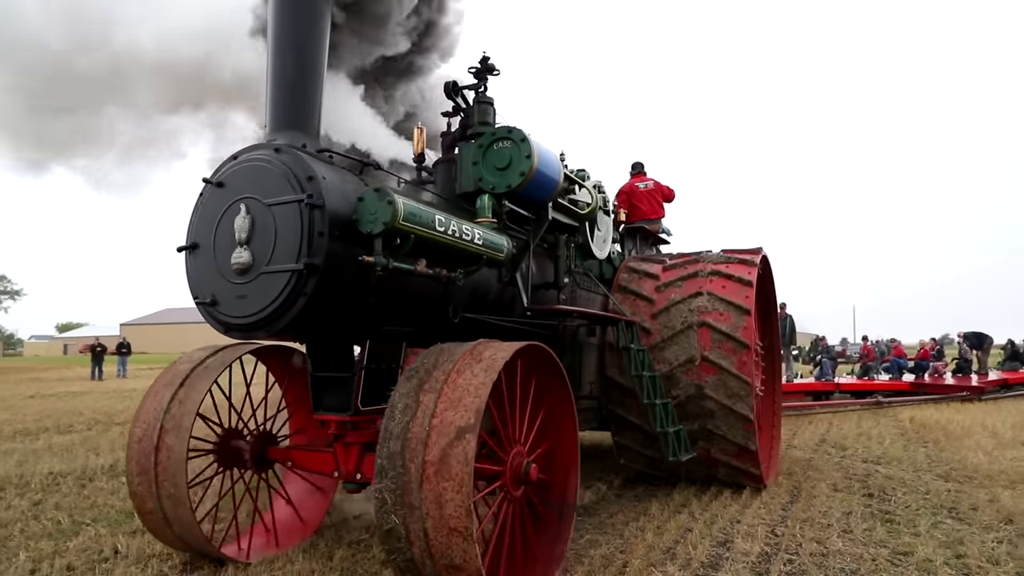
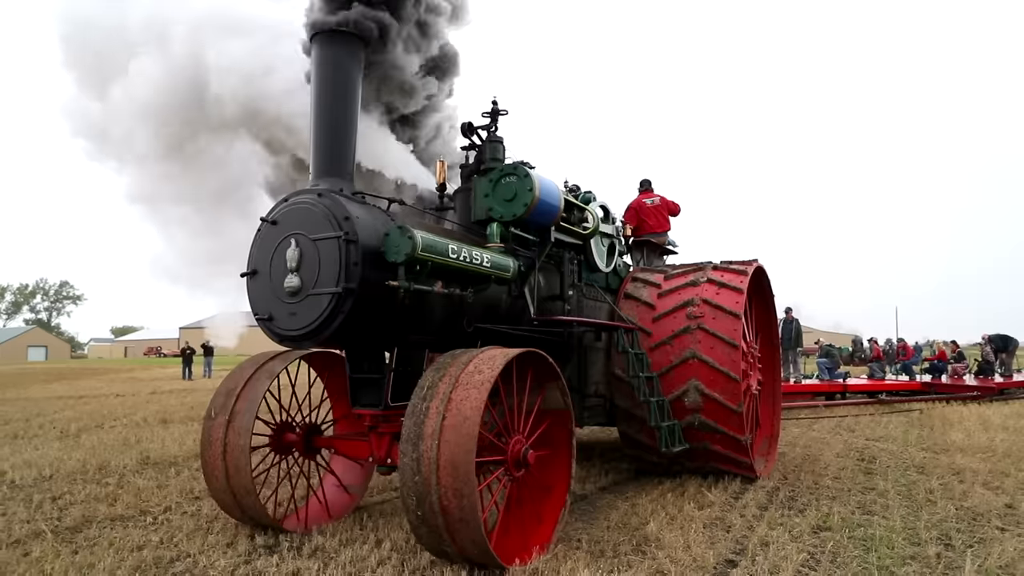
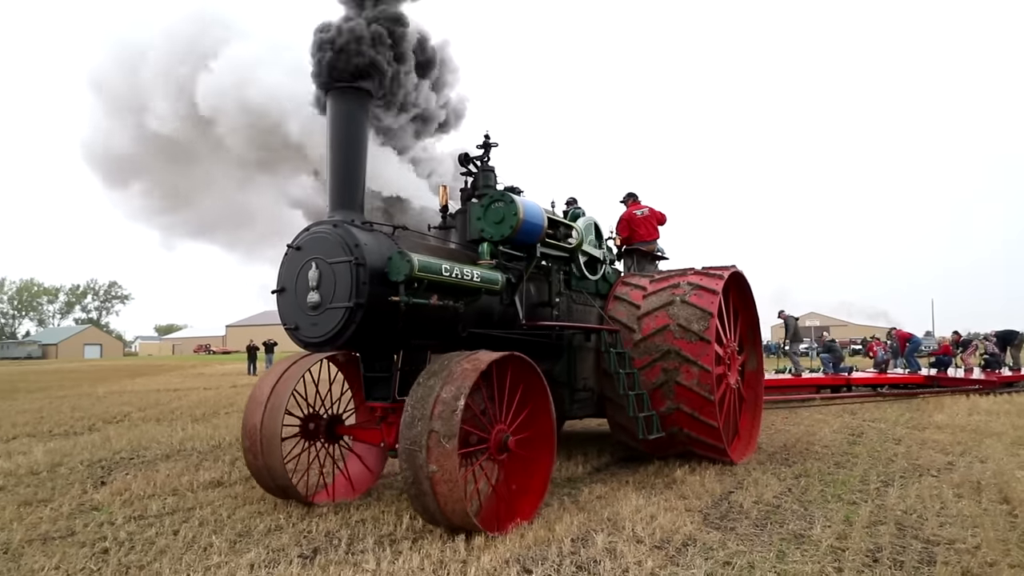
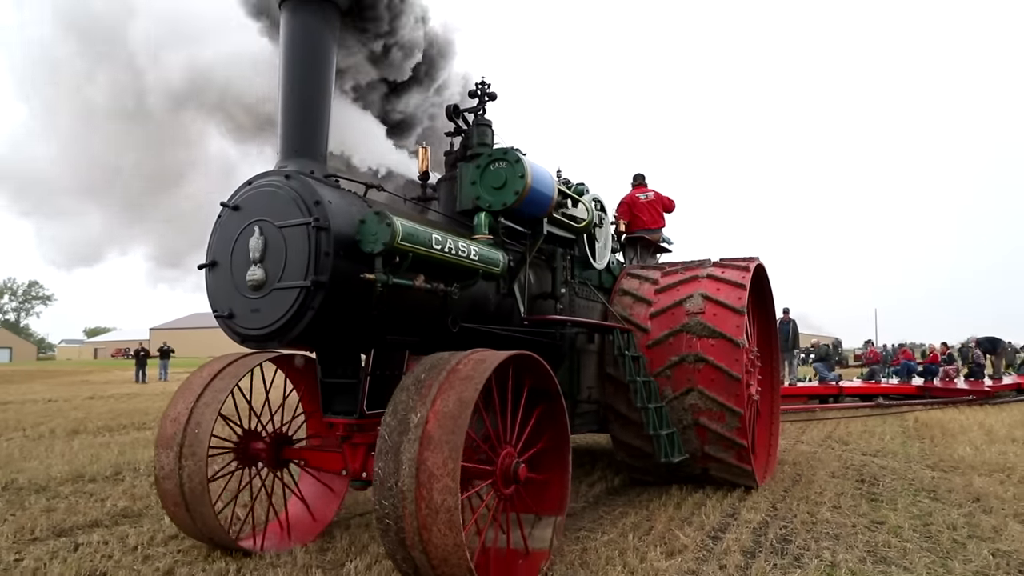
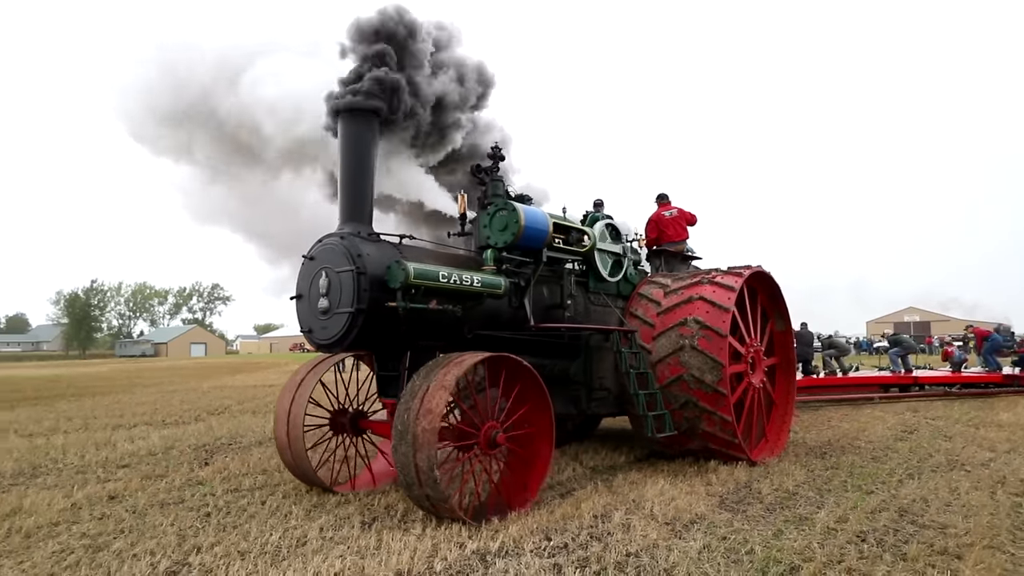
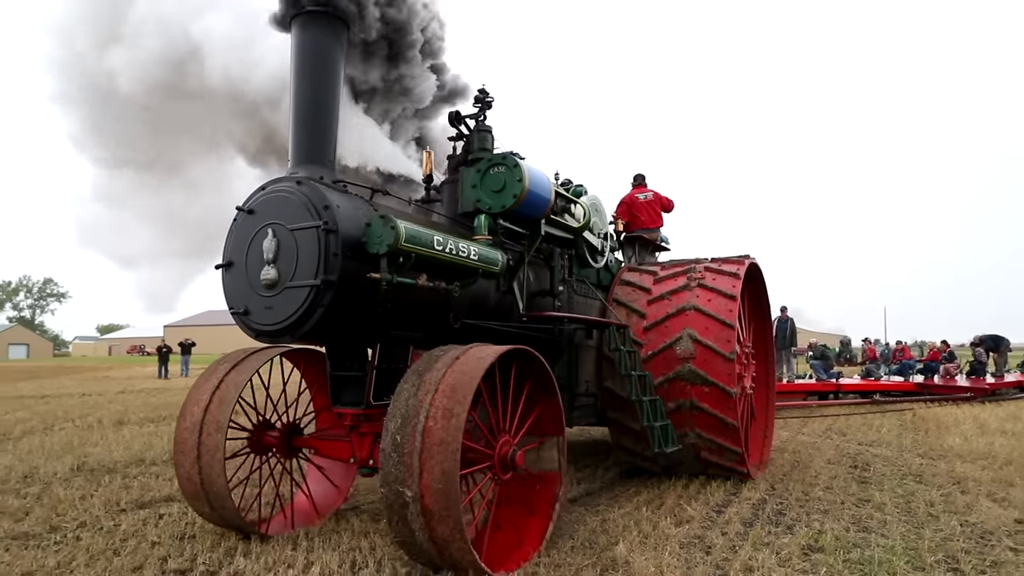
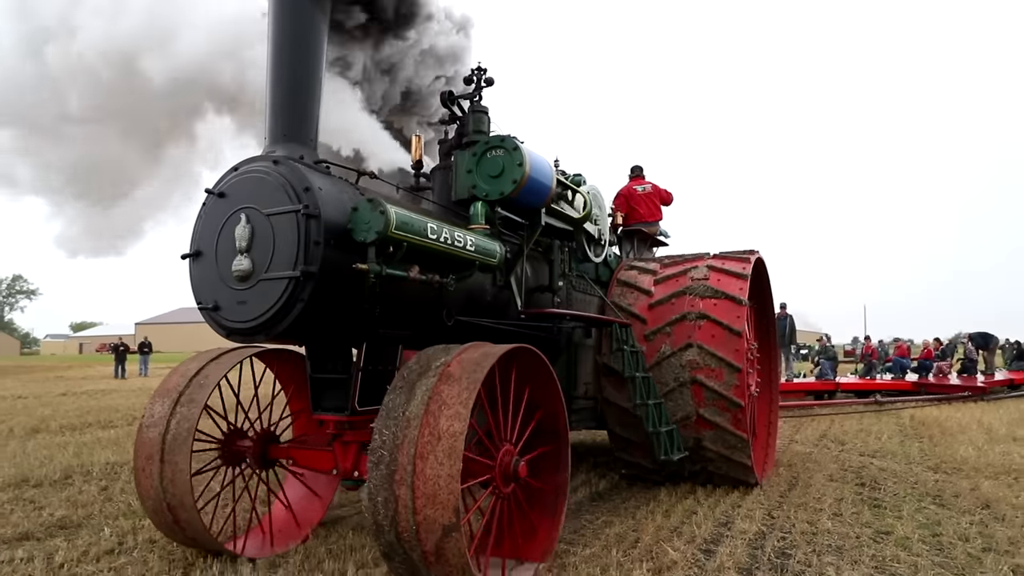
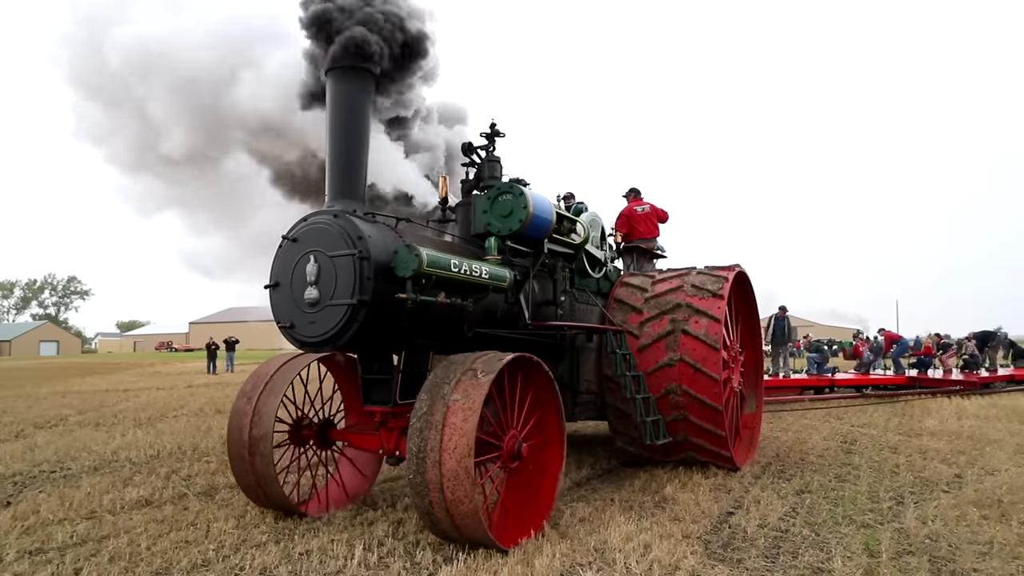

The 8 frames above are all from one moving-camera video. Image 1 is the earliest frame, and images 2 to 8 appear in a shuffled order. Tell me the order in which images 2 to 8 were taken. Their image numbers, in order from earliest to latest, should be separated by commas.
7, 4, 6, 2, 8, 3, 5
